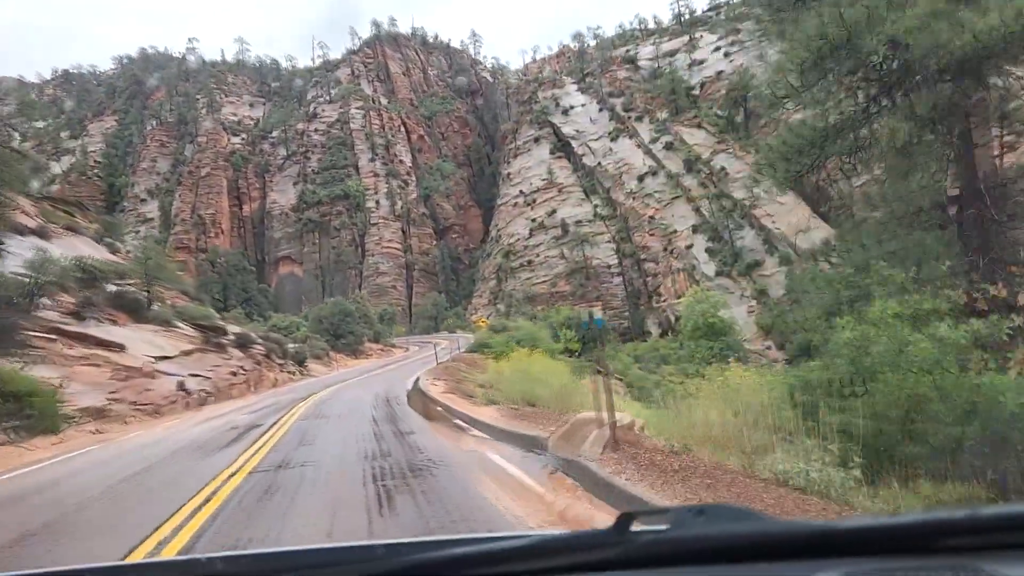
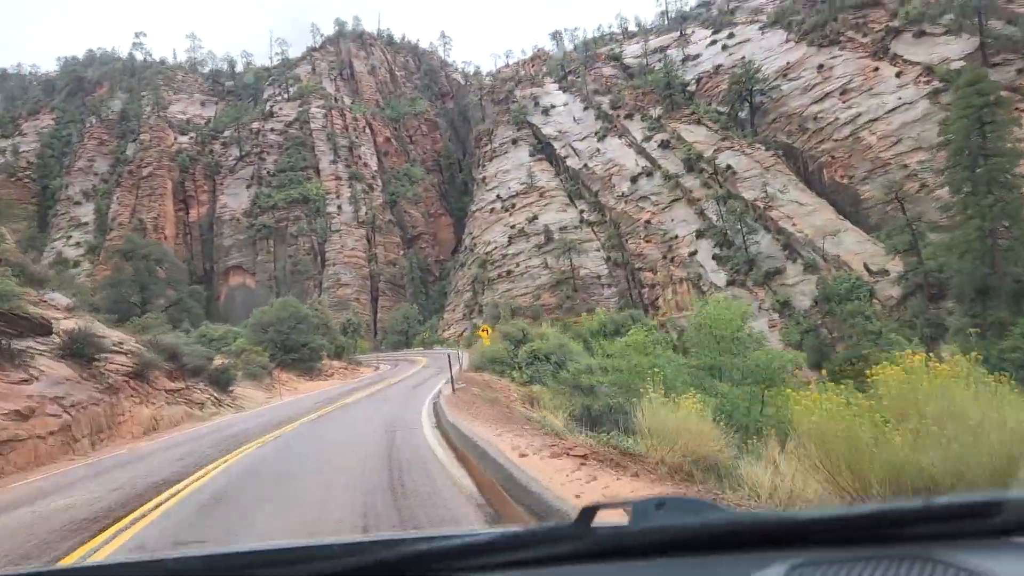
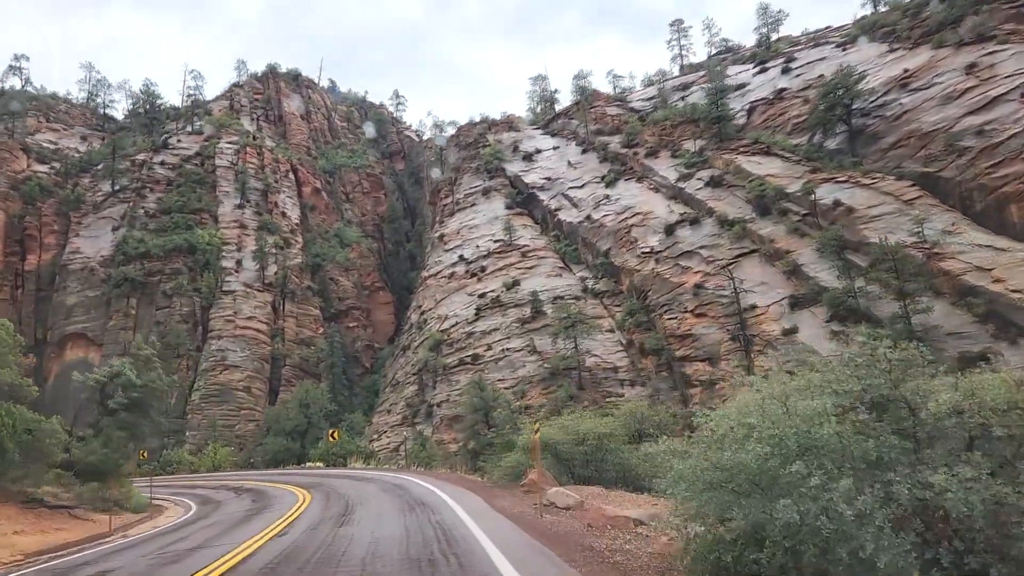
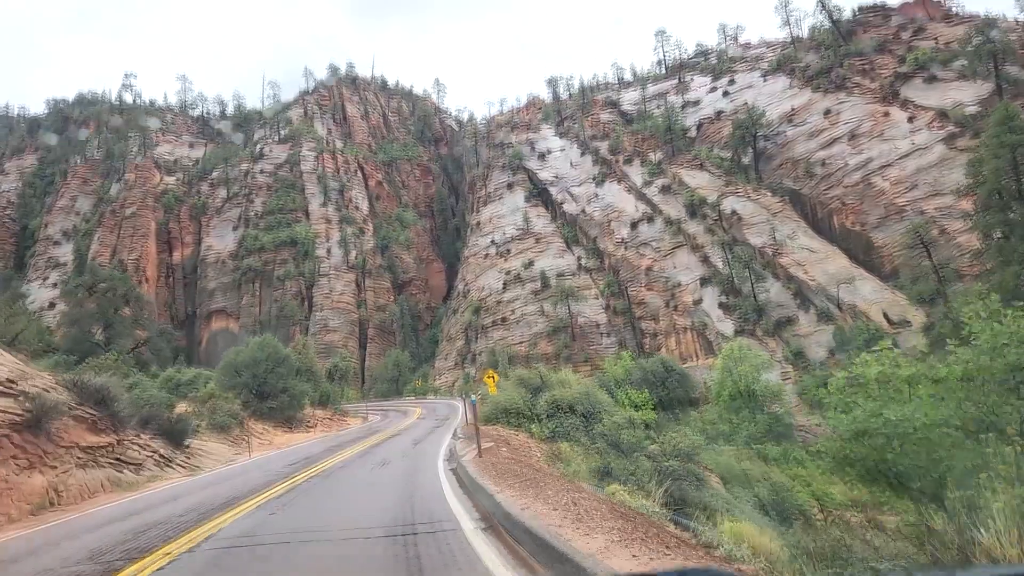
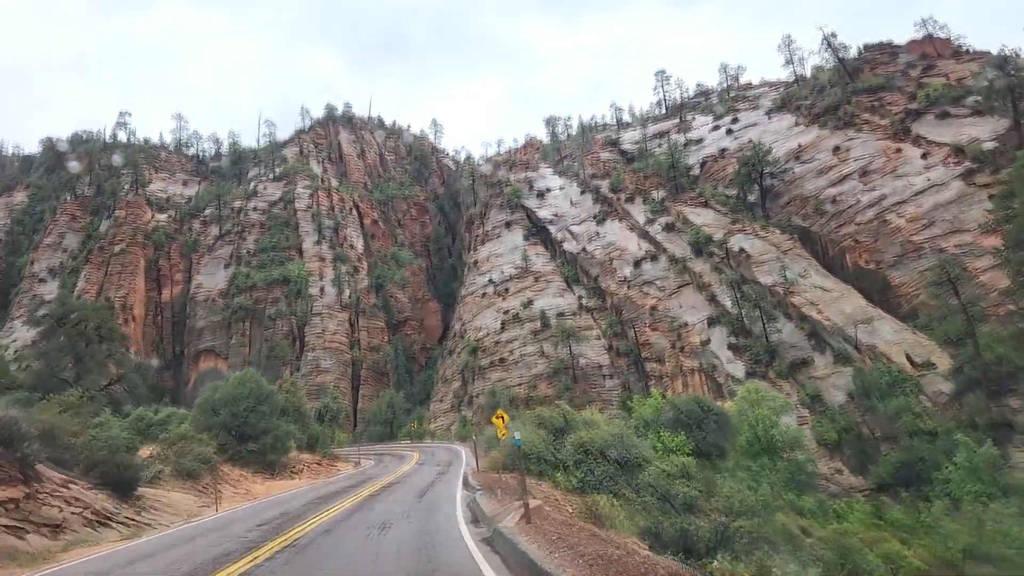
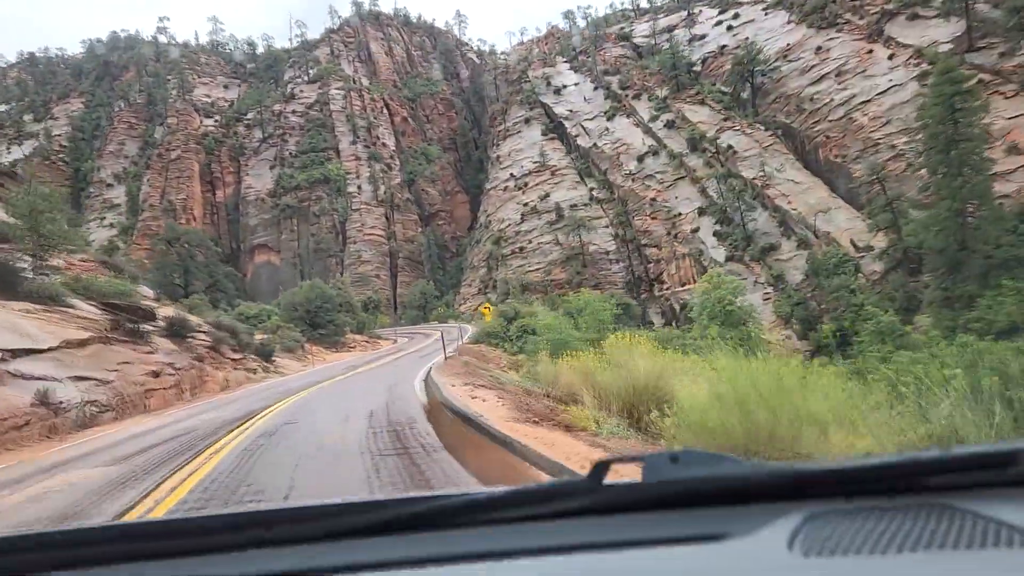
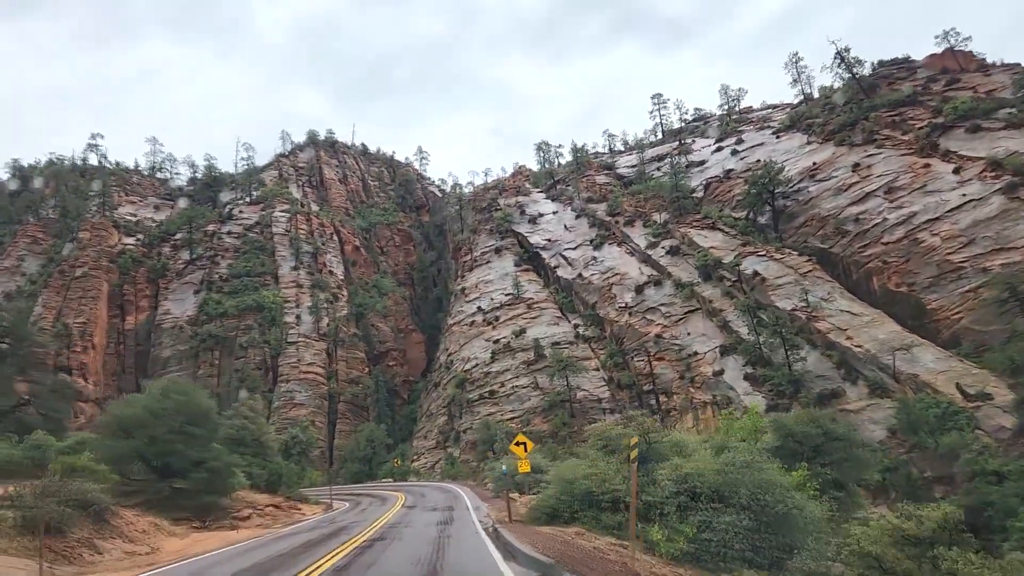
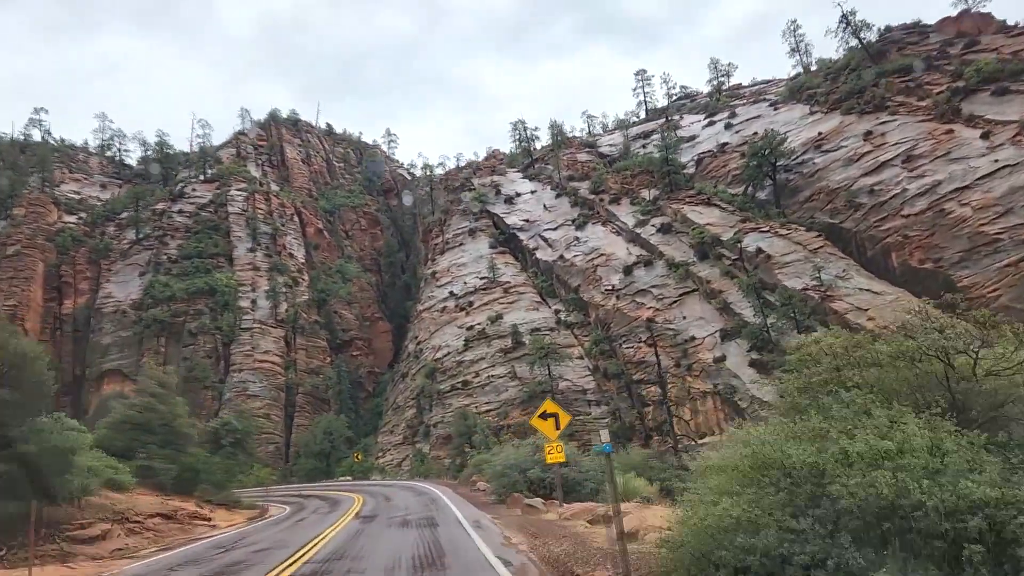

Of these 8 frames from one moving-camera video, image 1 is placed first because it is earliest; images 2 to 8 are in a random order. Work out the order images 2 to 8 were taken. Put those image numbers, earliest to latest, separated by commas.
6, 2, 4, 5, 7, 8, 3
